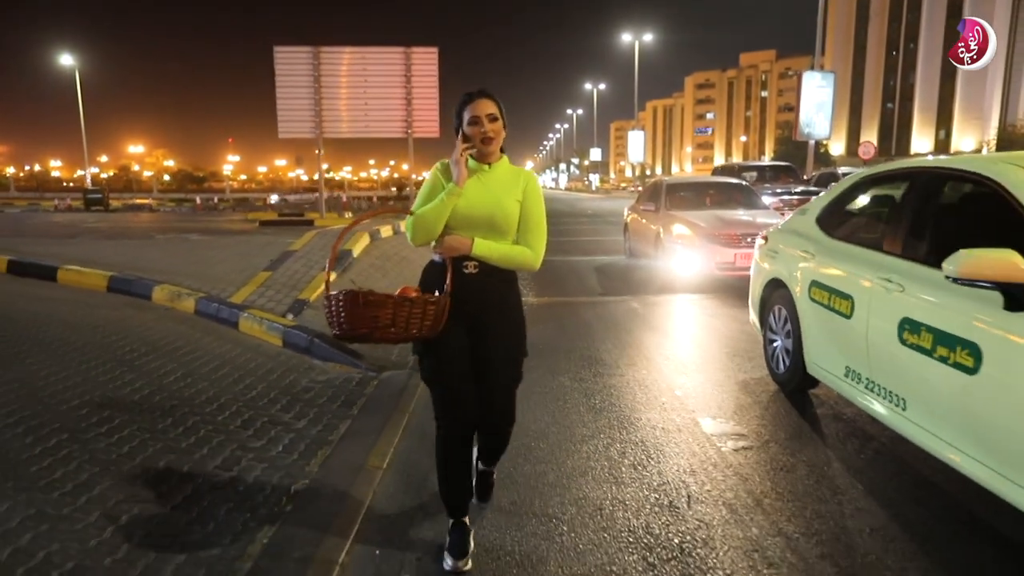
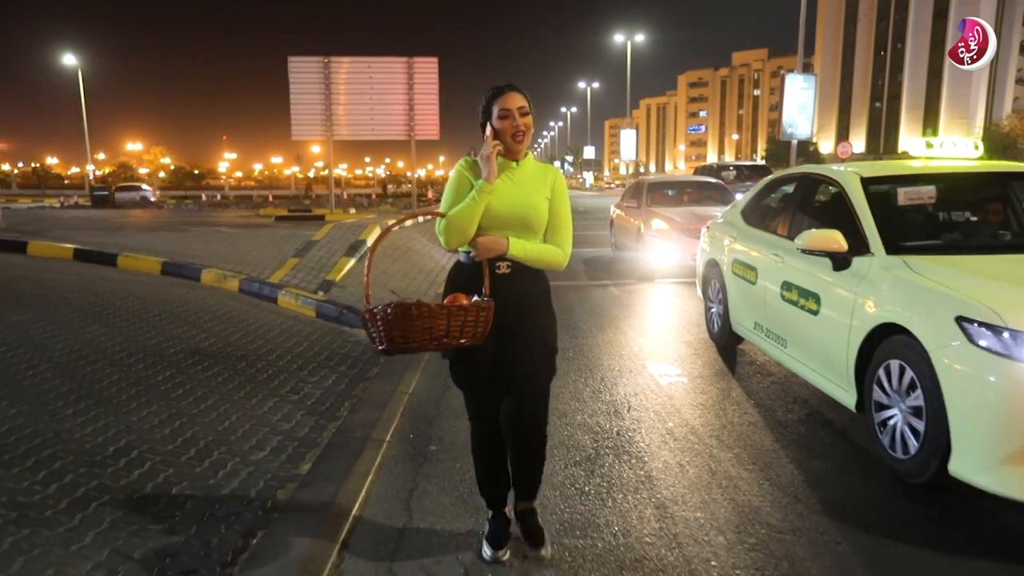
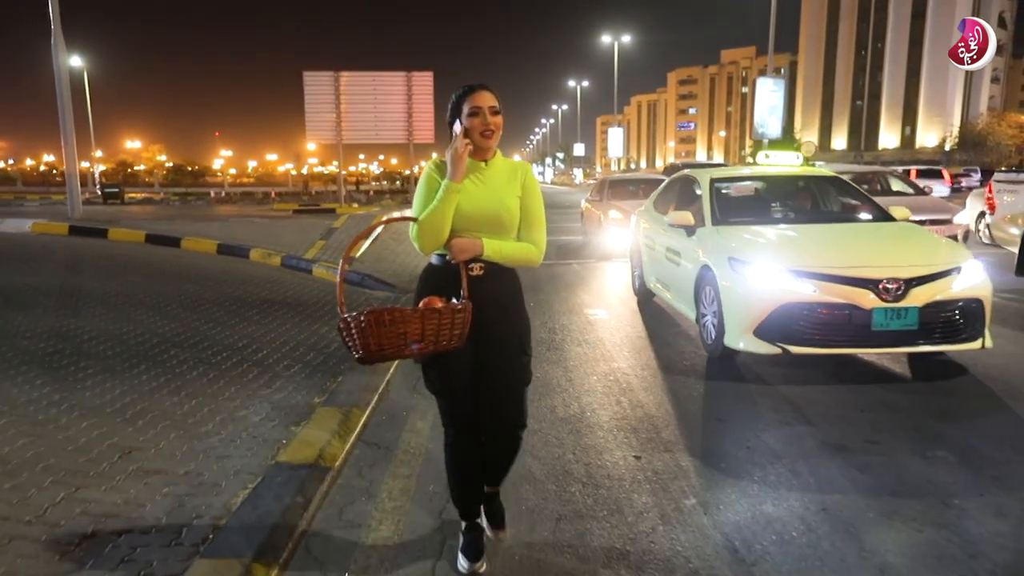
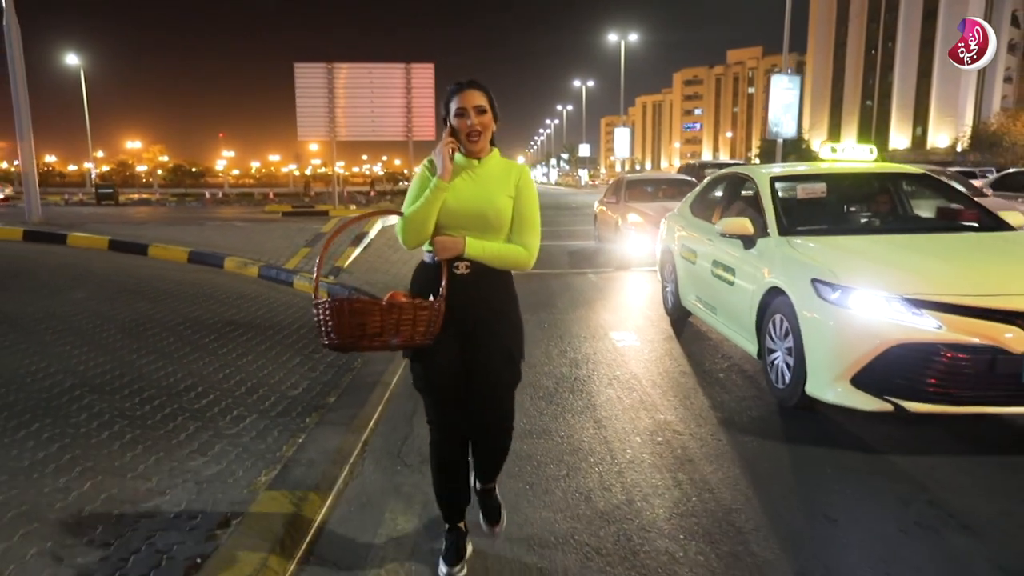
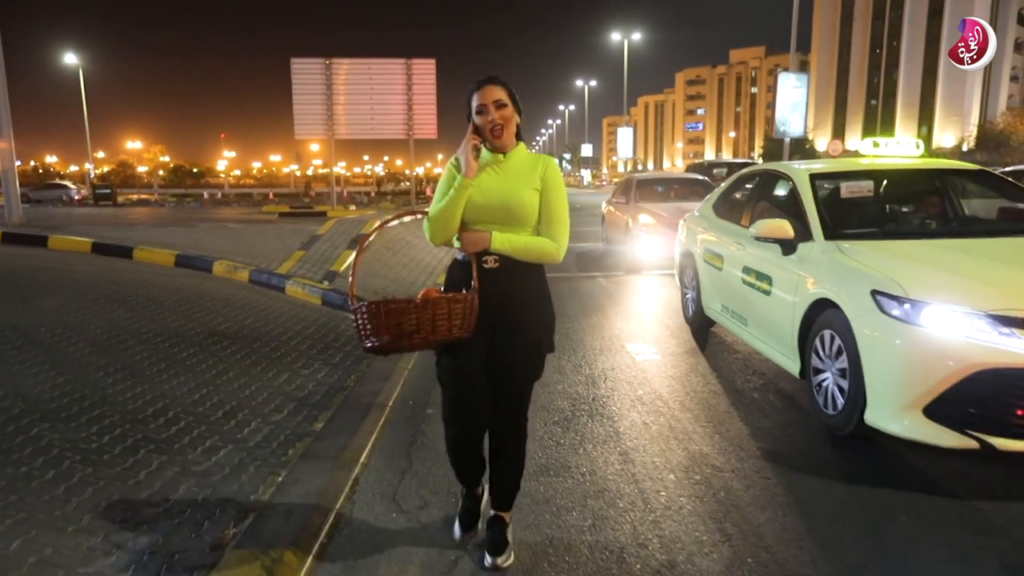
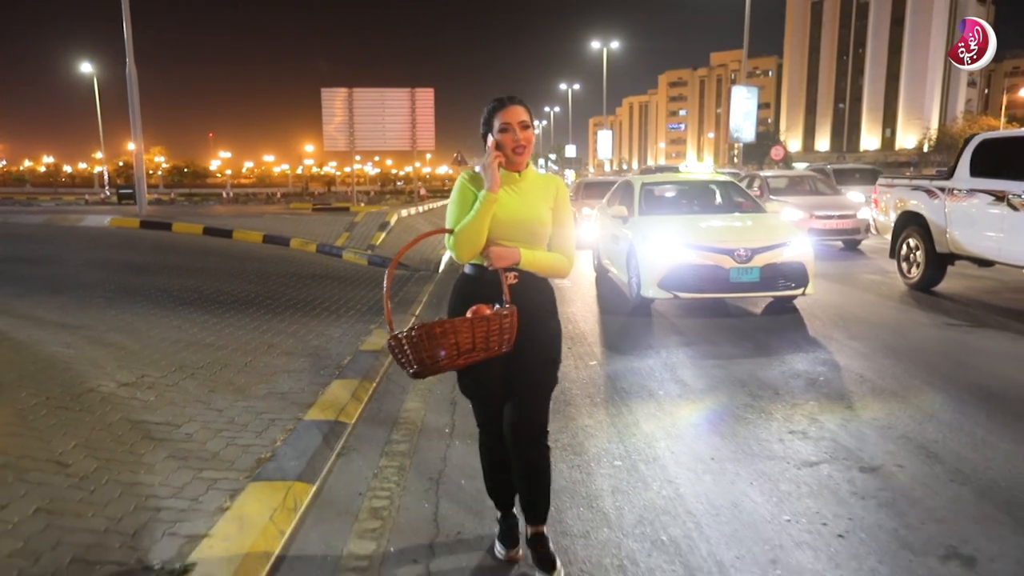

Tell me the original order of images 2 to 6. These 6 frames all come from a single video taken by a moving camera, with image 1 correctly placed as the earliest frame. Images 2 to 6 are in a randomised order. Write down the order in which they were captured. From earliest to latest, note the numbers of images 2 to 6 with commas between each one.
2, 5, 4, 3, 6
